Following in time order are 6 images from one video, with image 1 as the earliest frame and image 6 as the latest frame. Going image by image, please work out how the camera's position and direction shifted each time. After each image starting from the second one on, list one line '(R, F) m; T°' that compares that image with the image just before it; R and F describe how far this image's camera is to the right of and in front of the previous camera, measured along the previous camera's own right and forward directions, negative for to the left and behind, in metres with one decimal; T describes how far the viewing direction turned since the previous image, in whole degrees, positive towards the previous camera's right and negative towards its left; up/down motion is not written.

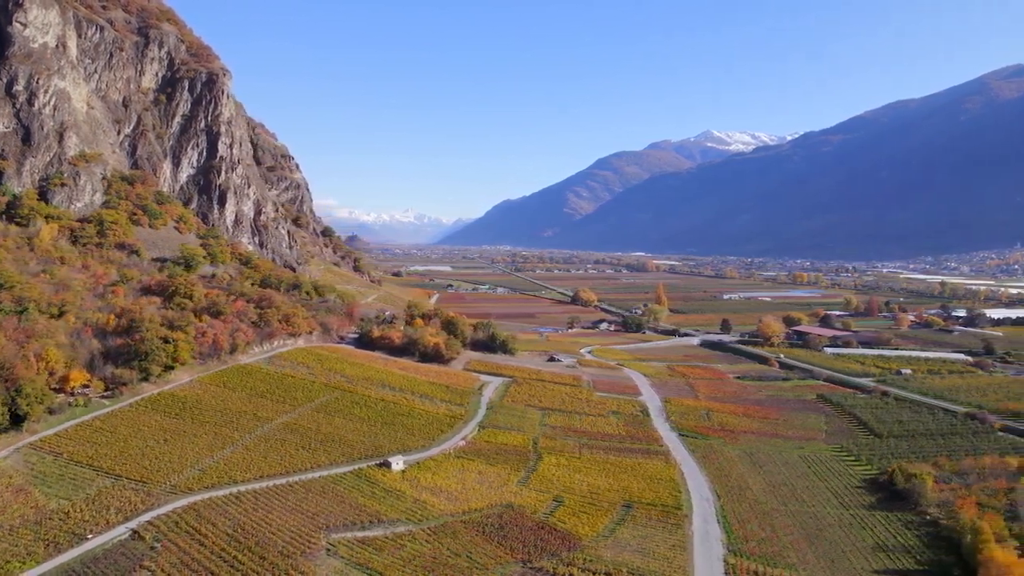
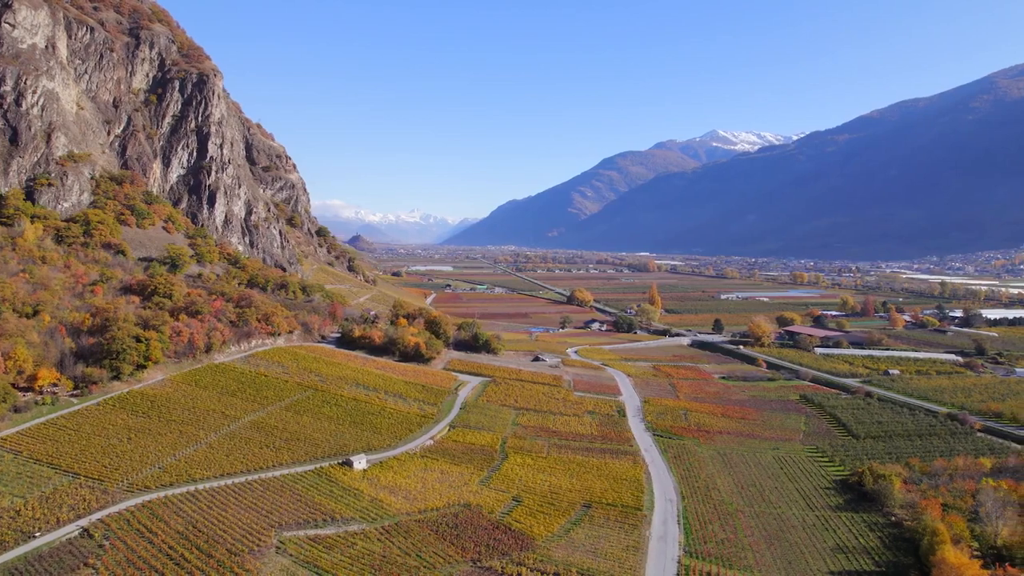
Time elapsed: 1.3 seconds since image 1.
(+2.3, 0.0) m; 0°
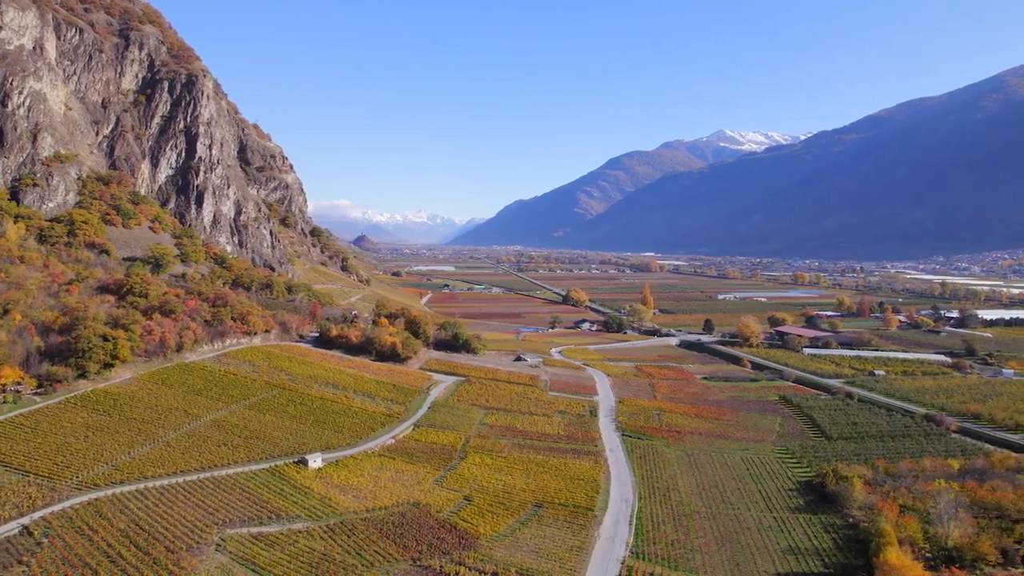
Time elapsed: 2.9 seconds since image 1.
(+2.8, 0.0) m; -1°
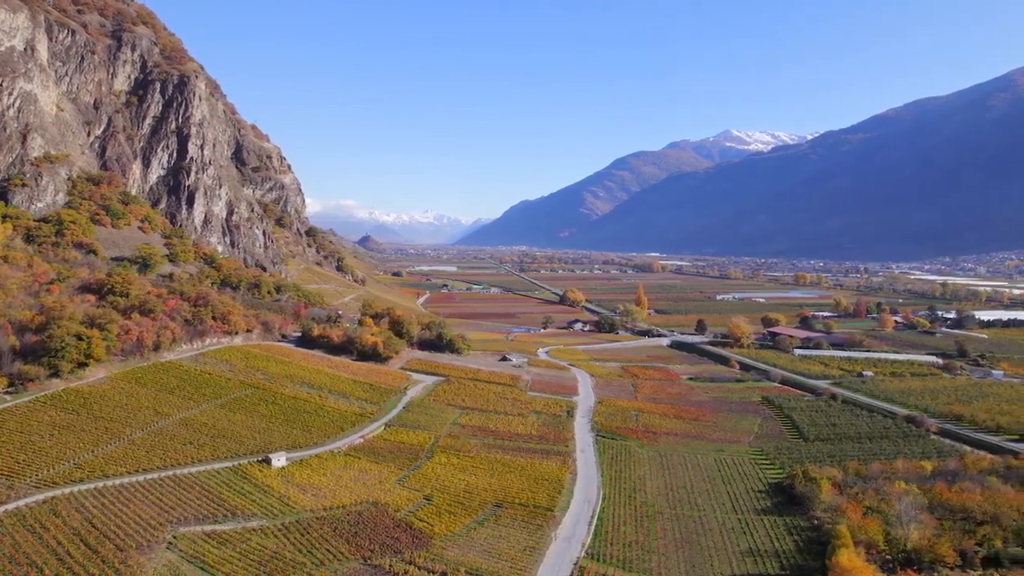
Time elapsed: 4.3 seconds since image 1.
(+2.3, 0.0) m; -1°
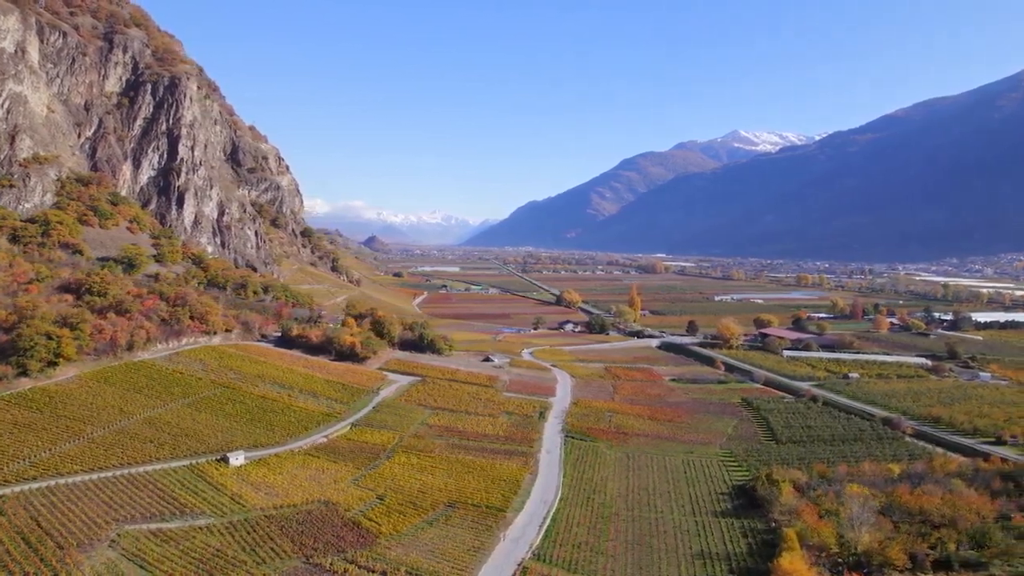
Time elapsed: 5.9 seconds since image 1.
(+2.7, 0.0) m; -1°
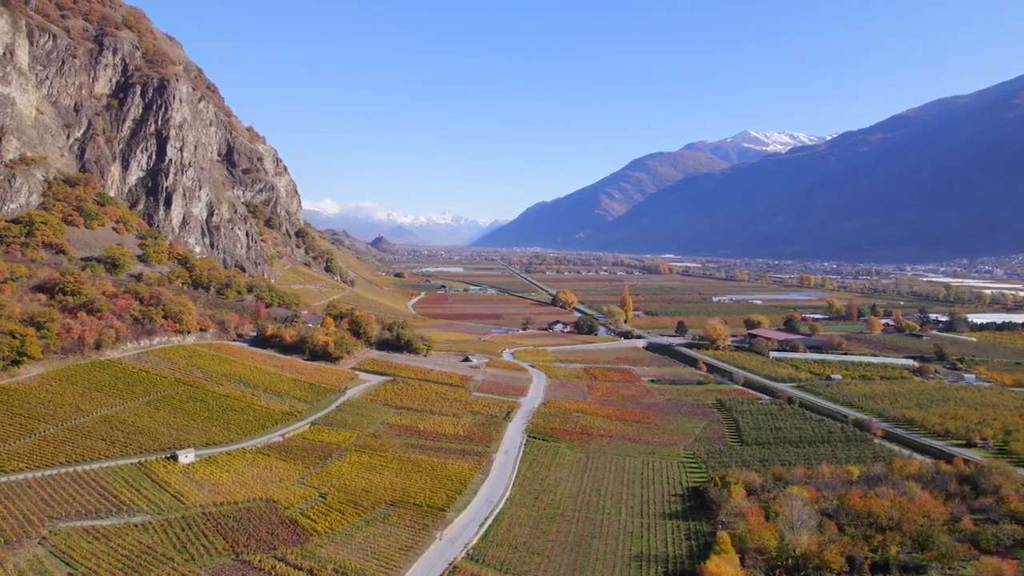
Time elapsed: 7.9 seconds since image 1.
(+3.4, +0.1) m; -1°
